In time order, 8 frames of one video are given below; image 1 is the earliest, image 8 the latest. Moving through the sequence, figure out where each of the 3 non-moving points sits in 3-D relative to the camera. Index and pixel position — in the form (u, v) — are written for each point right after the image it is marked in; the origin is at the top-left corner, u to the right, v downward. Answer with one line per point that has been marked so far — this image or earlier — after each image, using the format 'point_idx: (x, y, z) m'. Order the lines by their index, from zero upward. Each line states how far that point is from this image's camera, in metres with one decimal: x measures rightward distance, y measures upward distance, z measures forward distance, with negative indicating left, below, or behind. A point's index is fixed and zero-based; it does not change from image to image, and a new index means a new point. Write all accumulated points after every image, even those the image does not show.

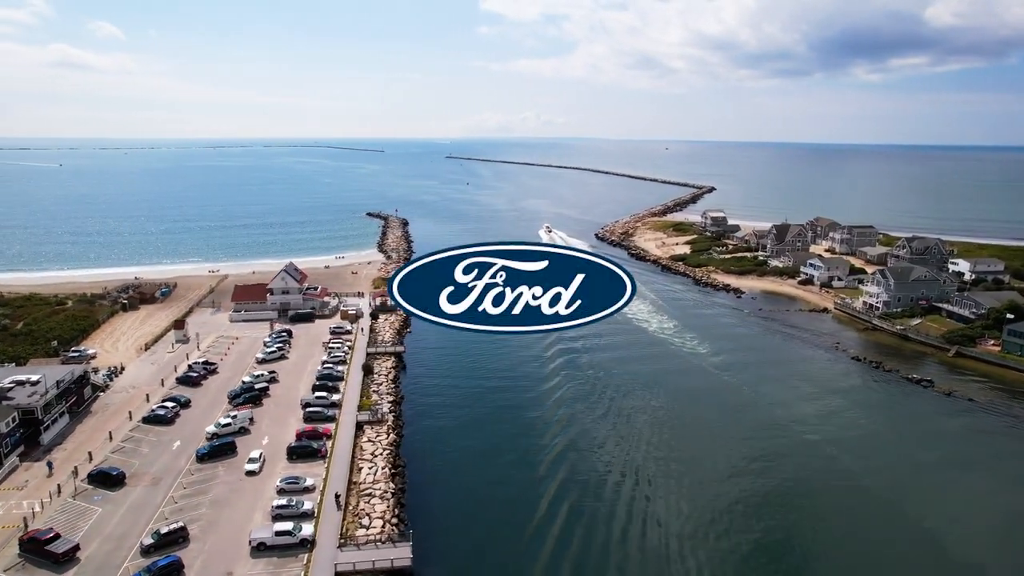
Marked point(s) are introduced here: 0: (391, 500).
0: (-3.8, -6.5, +18.7) m
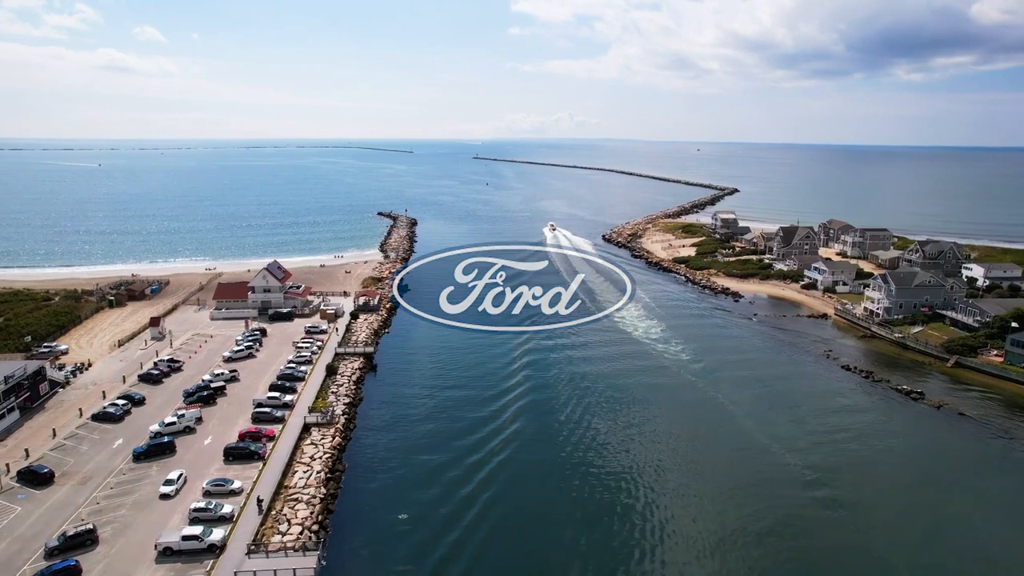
0: (-5.9, -6.5, +18.2) m
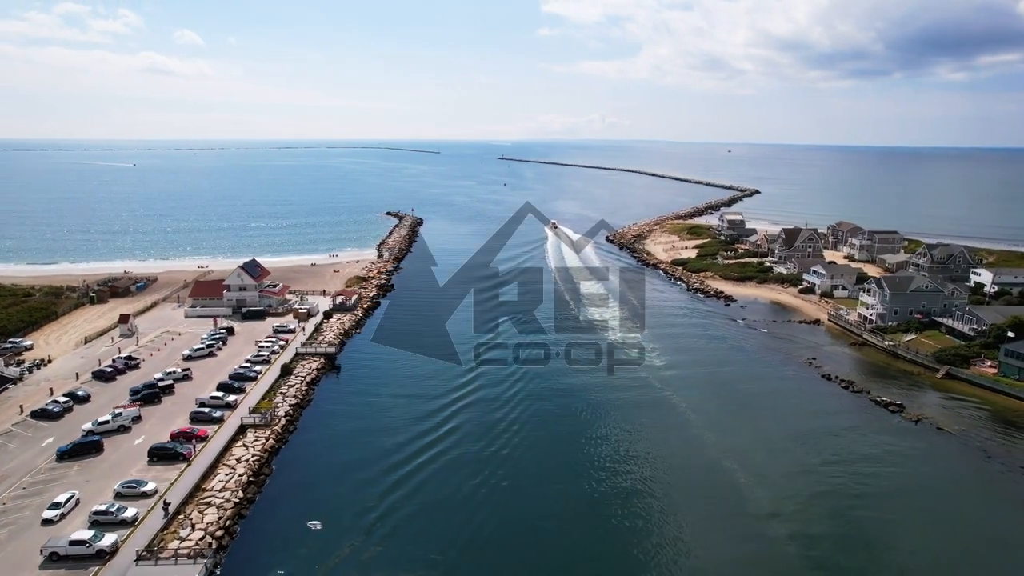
0: (-8.3, -6.5, +17.6) m
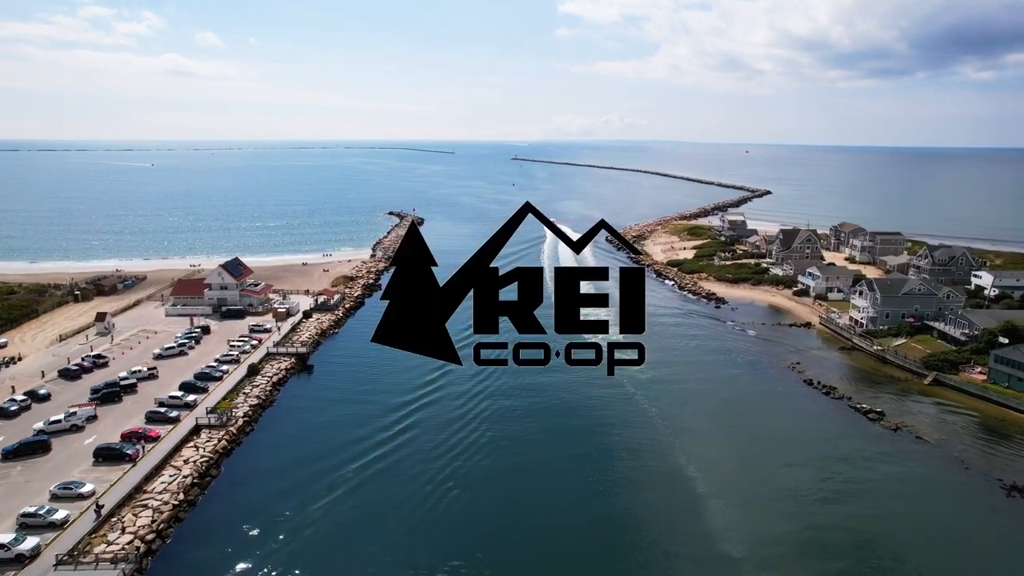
0: (-9.9, -6.4, +17.2) m
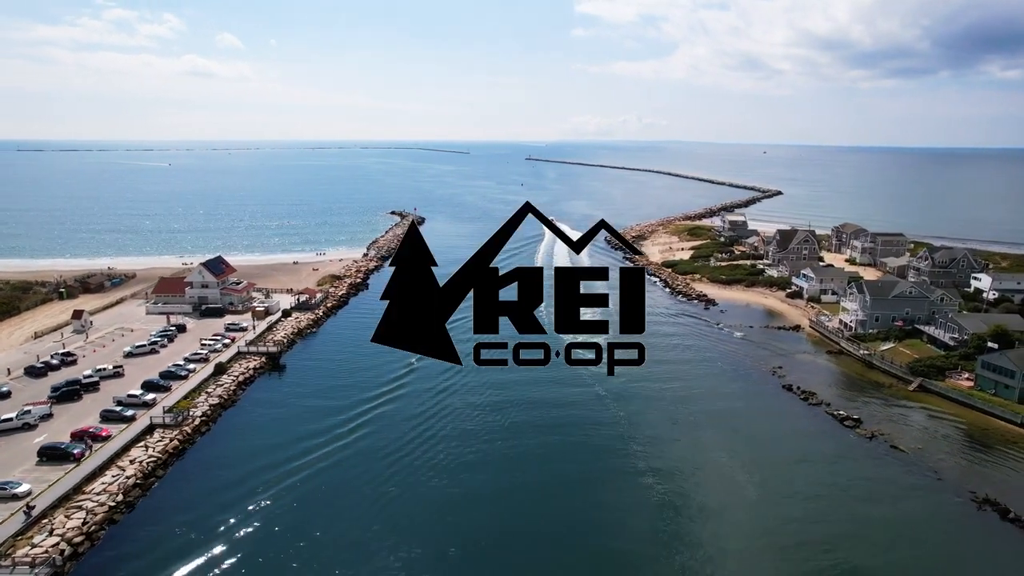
0: (-11.6, -6.4, +16.9) m
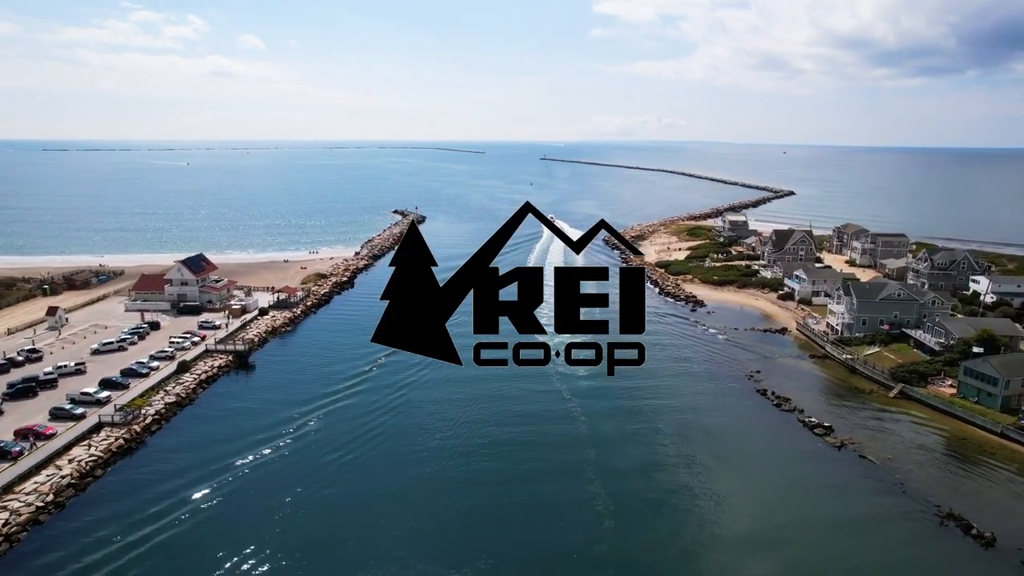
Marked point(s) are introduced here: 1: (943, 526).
0: (-13.5, -6.3, +16.6) m
1: (+12.8, -7.0, +17.9) m
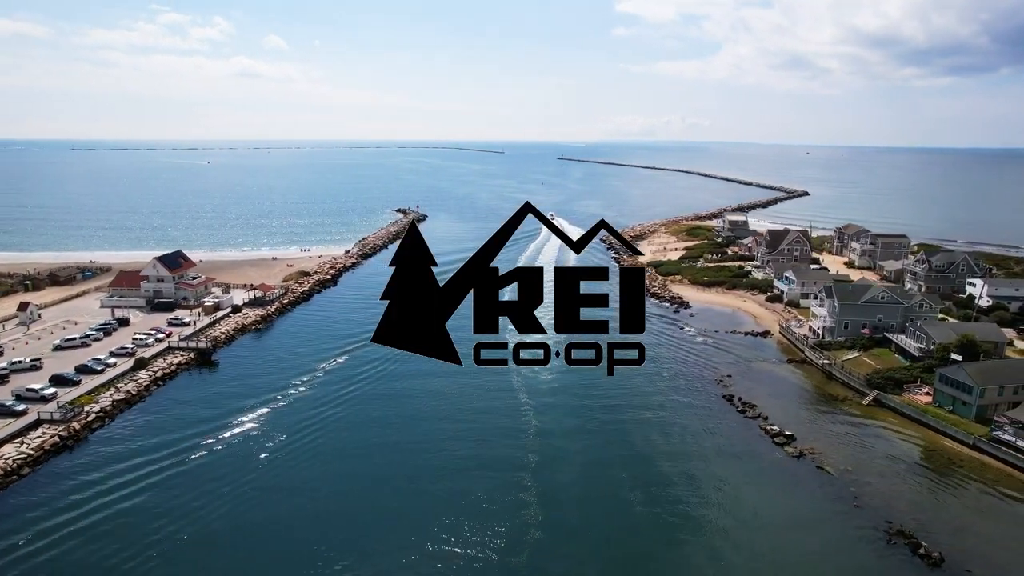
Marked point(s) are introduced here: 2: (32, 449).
0: (-15.6, -6.1, +16.3) m
1: (+10.6, -7.1, +16.8) m
2: (-15.6, -5.3, +19.8) m
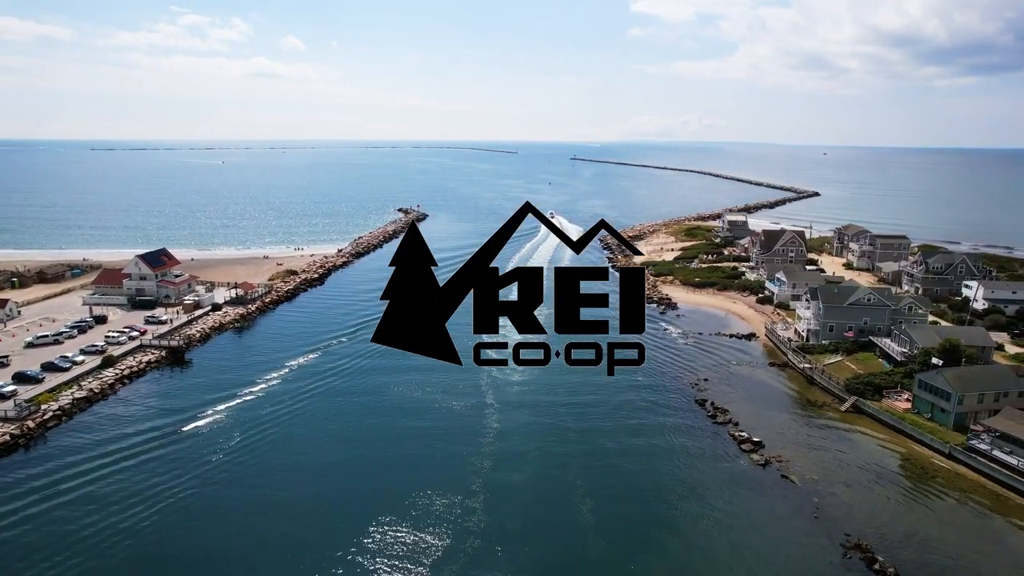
0: (-17.2, -6.0, +16.1) m
1: (+9.1, -7.1, +16.0) m
2: (-17.1, -5.2, +19.6) m
